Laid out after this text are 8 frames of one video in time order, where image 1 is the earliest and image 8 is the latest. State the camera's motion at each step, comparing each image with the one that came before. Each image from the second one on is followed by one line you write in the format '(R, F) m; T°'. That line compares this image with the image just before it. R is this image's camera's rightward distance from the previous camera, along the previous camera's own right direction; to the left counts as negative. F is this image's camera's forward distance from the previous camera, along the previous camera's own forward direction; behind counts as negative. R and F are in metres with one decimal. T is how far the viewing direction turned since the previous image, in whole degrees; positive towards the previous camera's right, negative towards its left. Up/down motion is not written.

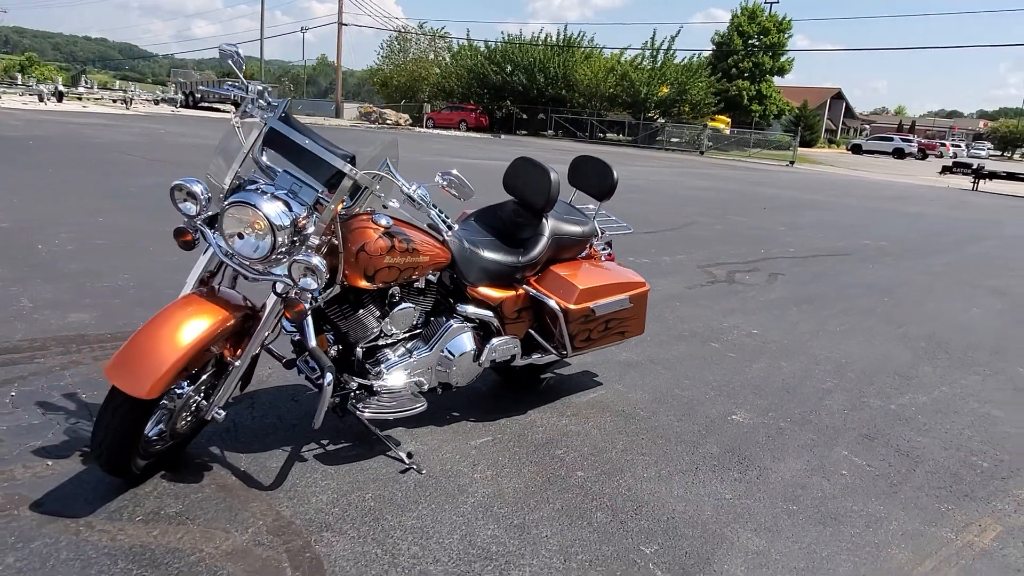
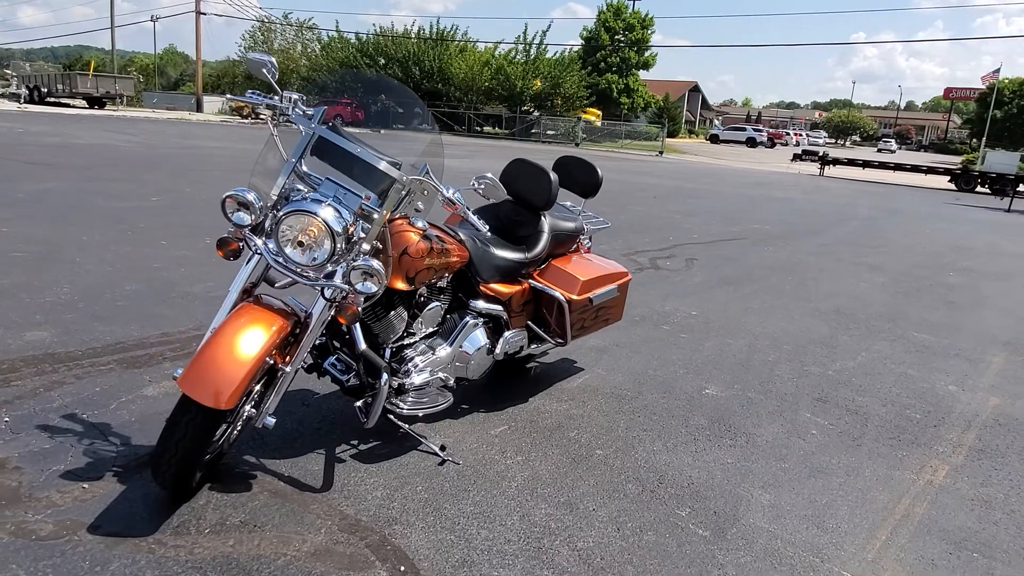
(-0.8, -0.2) m; +10°
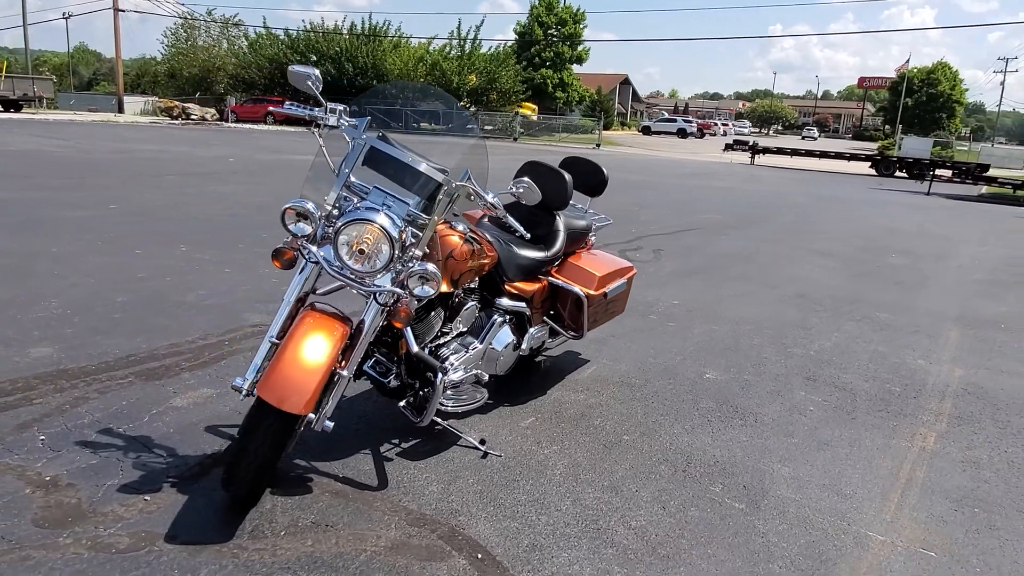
(-0.5, -0.1) m; +5°
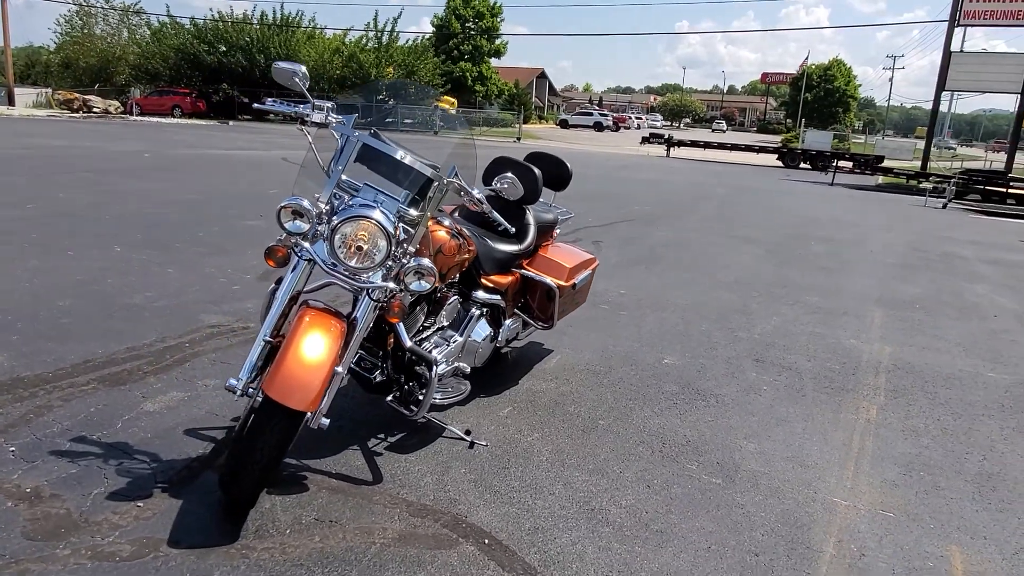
(-0.3, -0.1) m; +6°
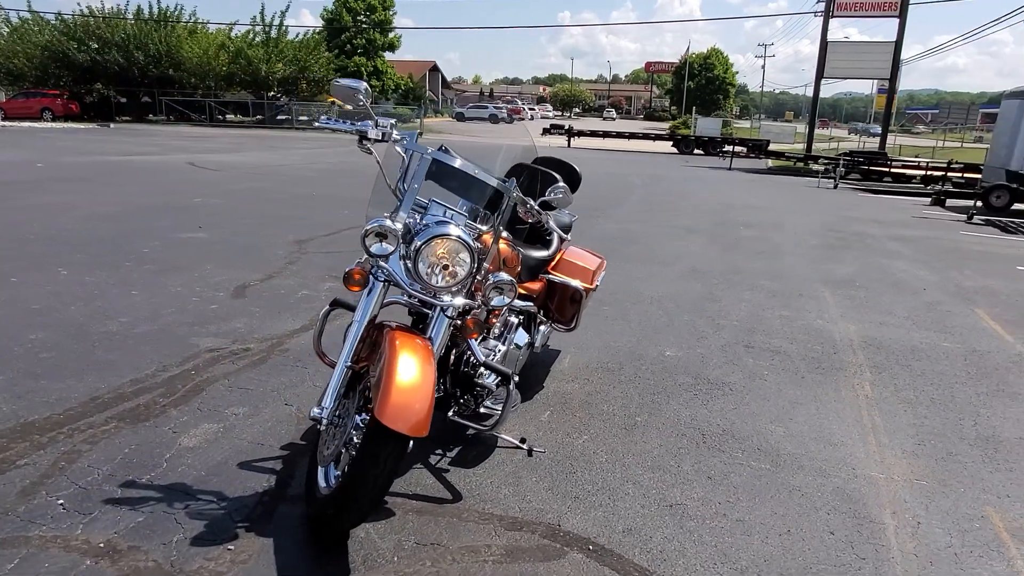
(-0.8, 0.0) m; +8°
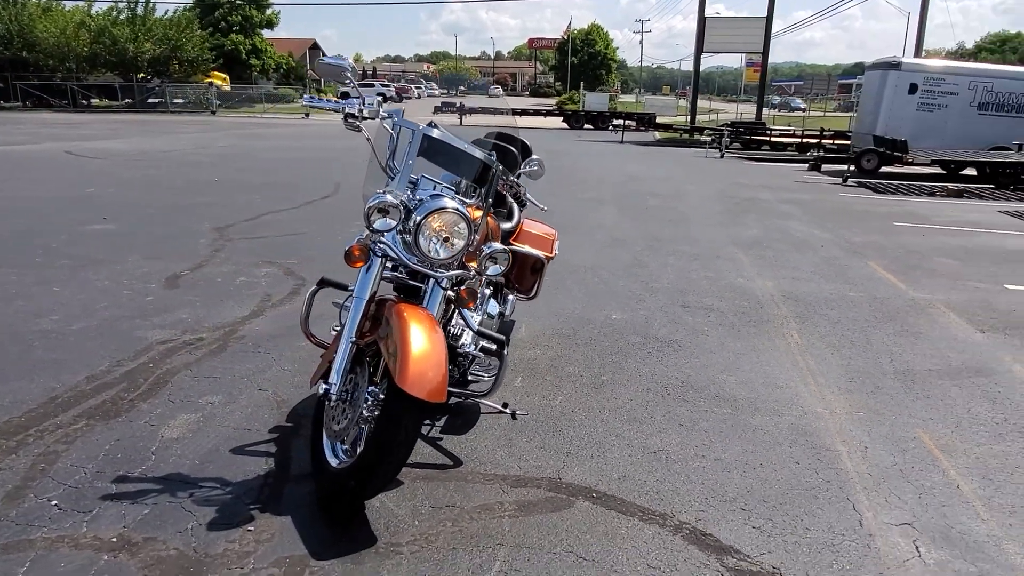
(-0.5, -0.1) m; +8°
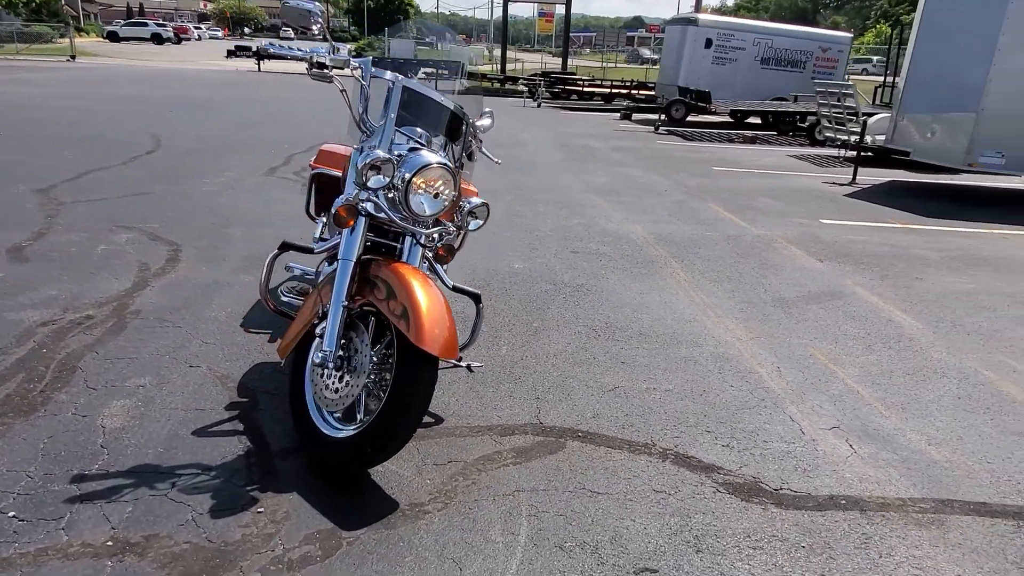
(-0.8, +0.1) m; +15°
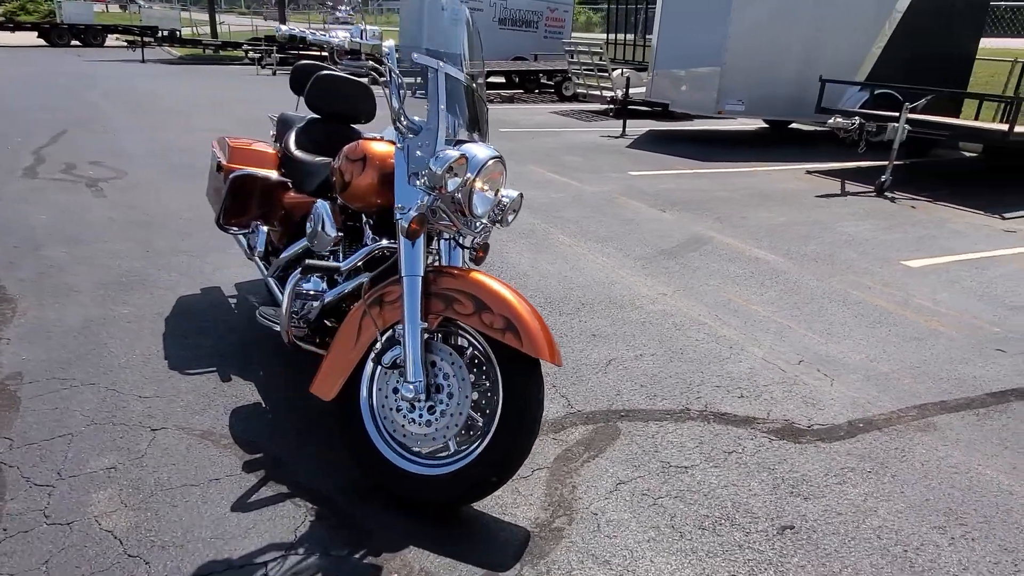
(-1.3, +0.4) m; +21°
